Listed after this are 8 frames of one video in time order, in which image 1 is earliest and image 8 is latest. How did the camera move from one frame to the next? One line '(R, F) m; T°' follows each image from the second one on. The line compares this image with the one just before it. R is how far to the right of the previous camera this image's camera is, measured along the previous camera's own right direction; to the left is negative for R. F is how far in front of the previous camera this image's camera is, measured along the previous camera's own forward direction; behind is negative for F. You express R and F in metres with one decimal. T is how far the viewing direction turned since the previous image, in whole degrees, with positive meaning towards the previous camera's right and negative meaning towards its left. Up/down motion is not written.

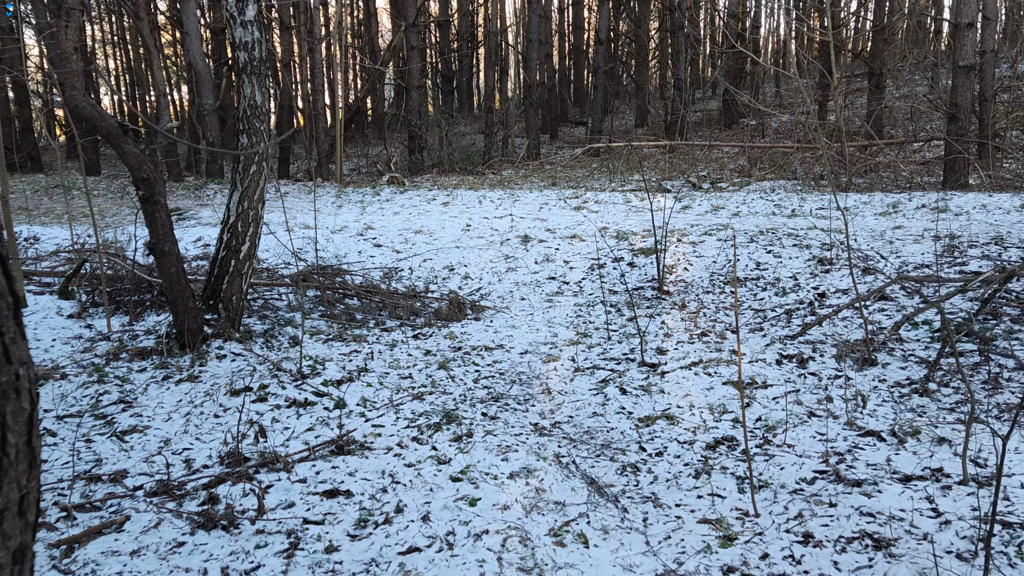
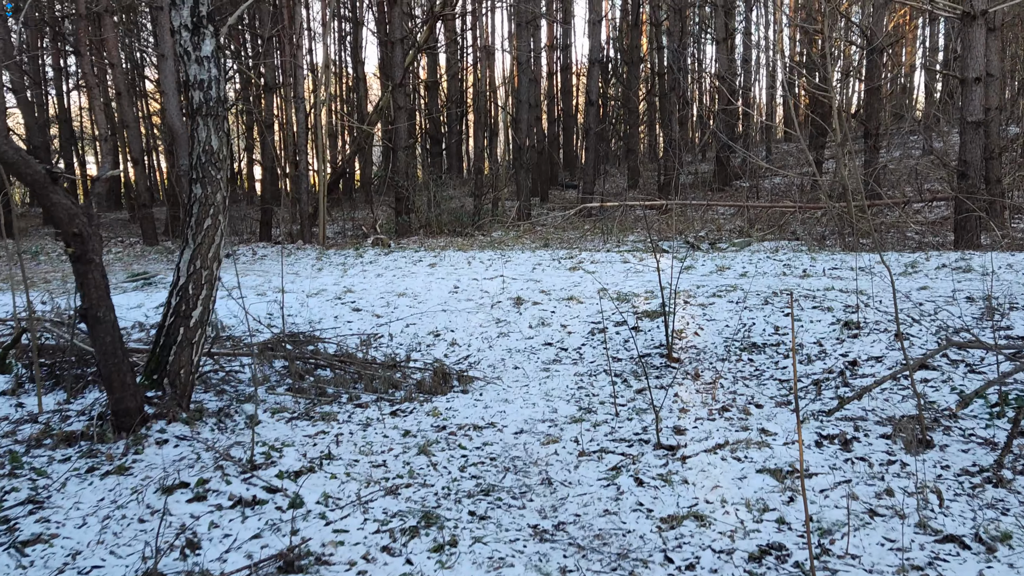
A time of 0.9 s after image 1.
(0.0, +0.5) m; +1°
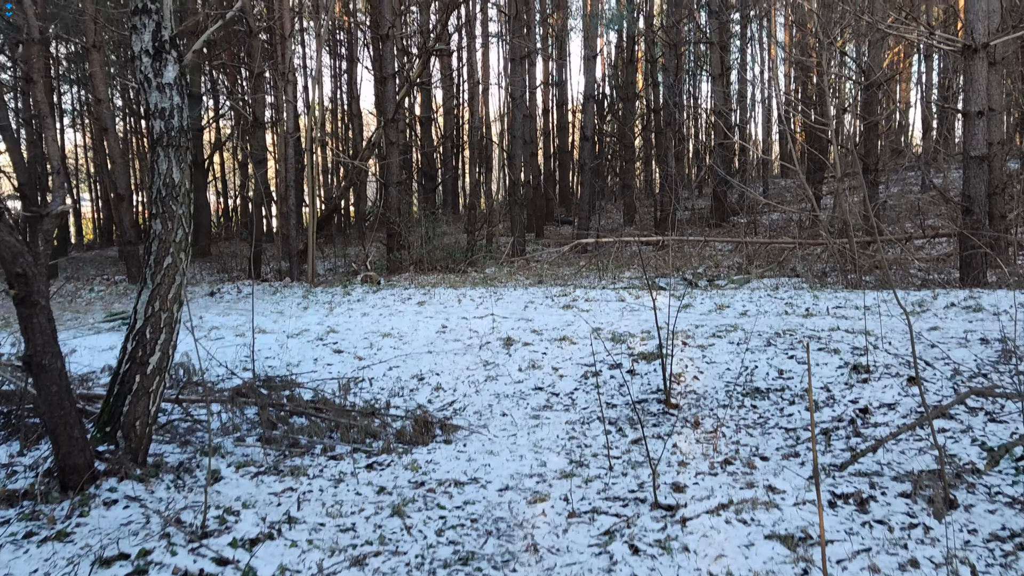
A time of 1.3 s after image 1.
(0.0, +0.3) m; 0°
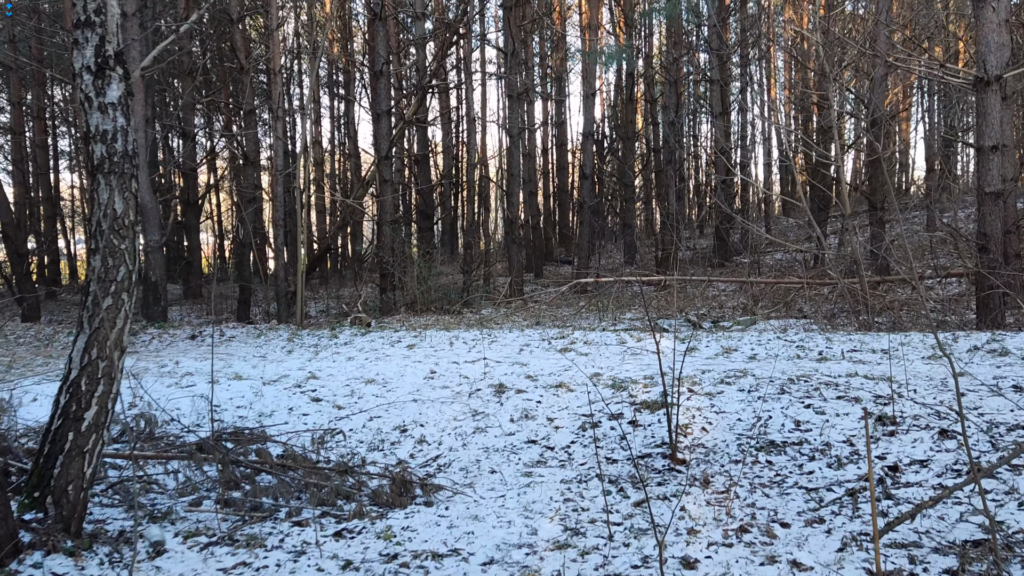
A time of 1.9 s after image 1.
(+0.1, +0.4) m; 0°
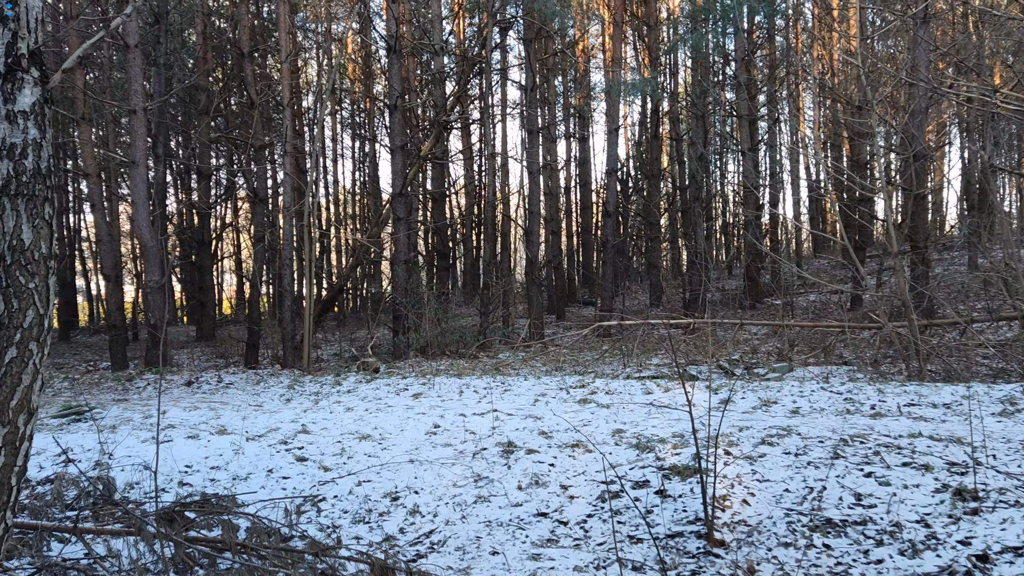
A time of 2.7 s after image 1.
(+0.1, +0.6) m; -2°
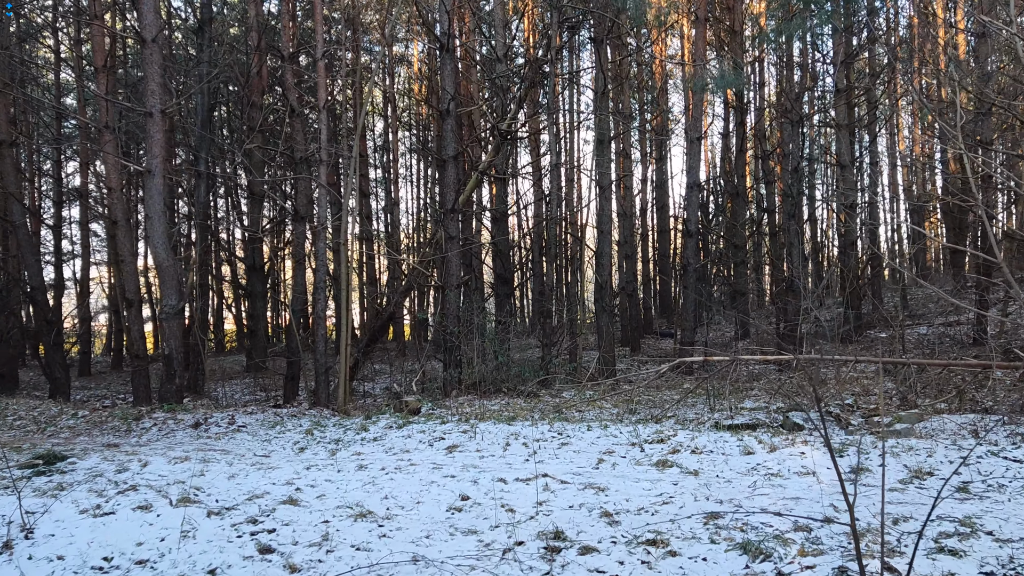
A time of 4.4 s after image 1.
(+0.1, +1.3) m; -5°
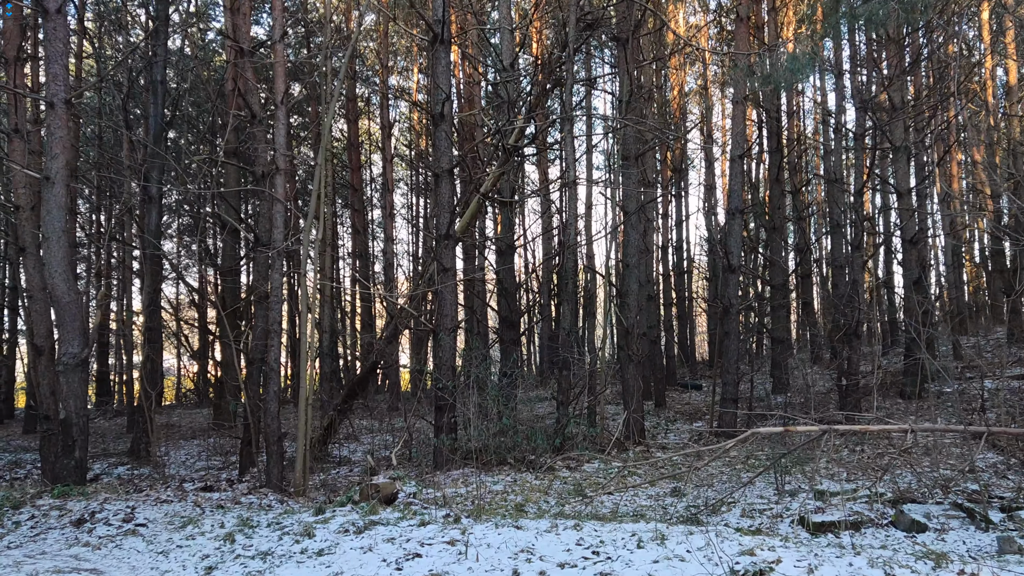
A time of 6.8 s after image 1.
(0.0, +1.8) m; 0°
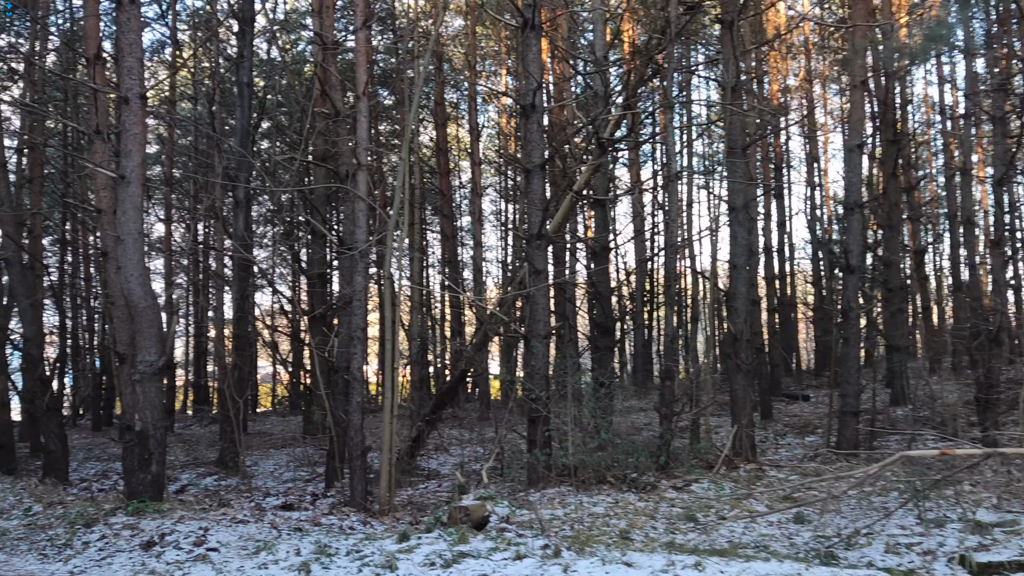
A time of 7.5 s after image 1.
(-0.1, +0.5) m; -6°
